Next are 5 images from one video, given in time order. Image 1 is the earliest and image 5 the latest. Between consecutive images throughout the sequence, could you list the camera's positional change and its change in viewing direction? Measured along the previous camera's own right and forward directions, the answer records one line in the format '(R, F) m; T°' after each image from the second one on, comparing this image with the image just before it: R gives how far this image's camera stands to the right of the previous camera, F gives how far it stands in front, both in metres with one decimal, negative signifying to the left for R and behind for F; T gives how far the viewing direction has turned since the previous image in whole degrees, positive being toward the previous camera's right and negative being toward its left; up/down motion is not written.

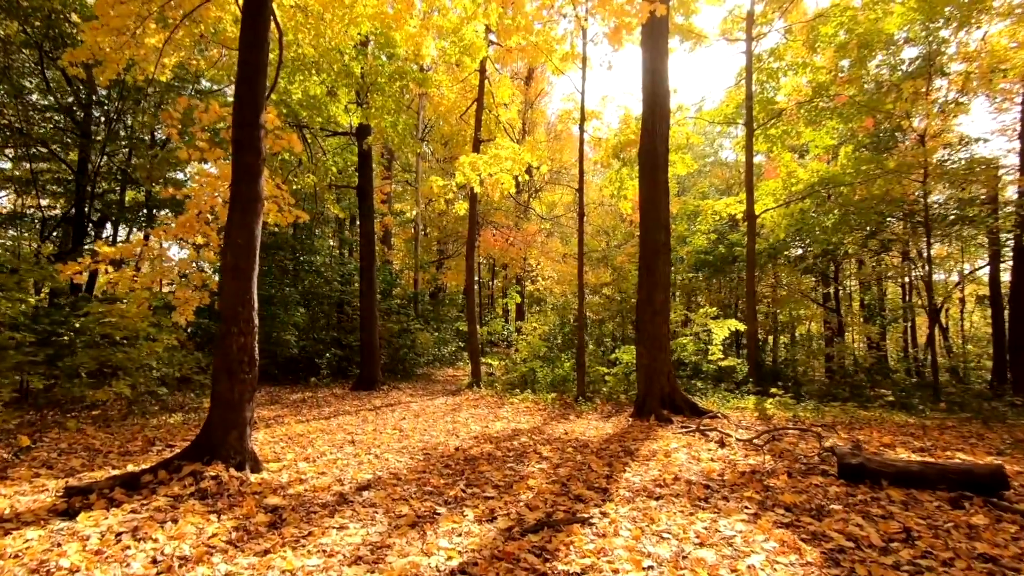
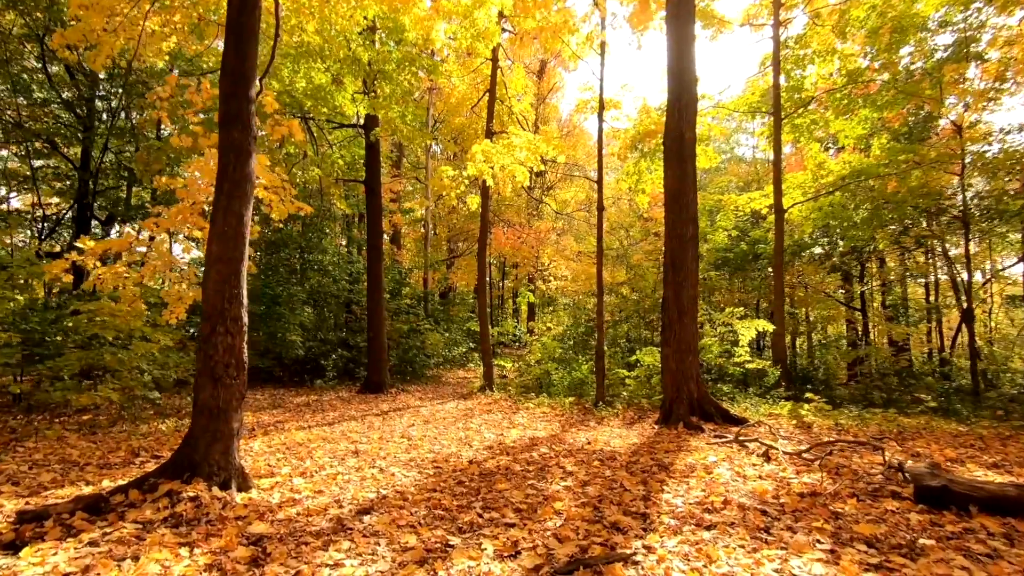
(-0.1, +0.5) m; -1°
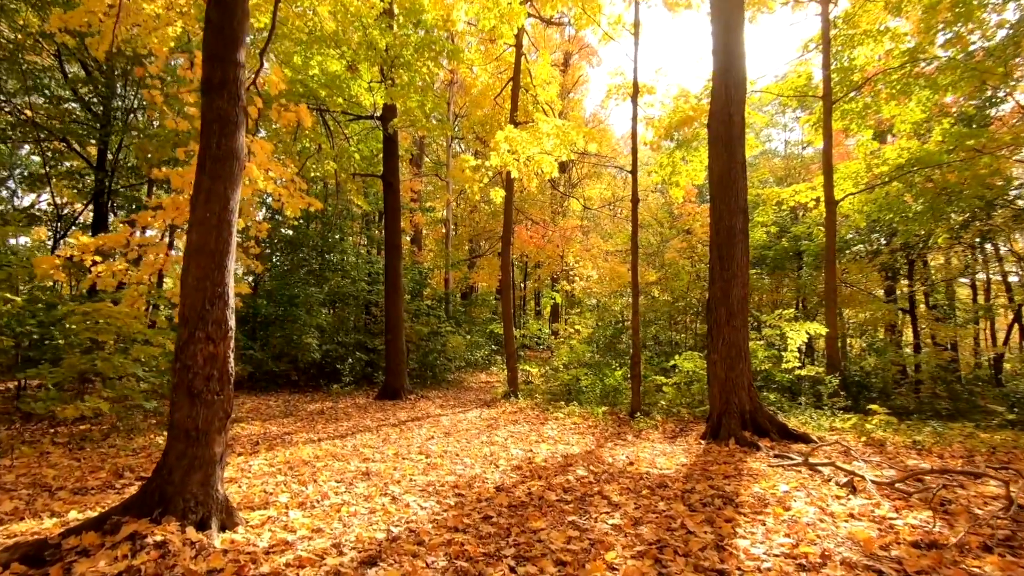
(-0.1, +0.7) m; -3°
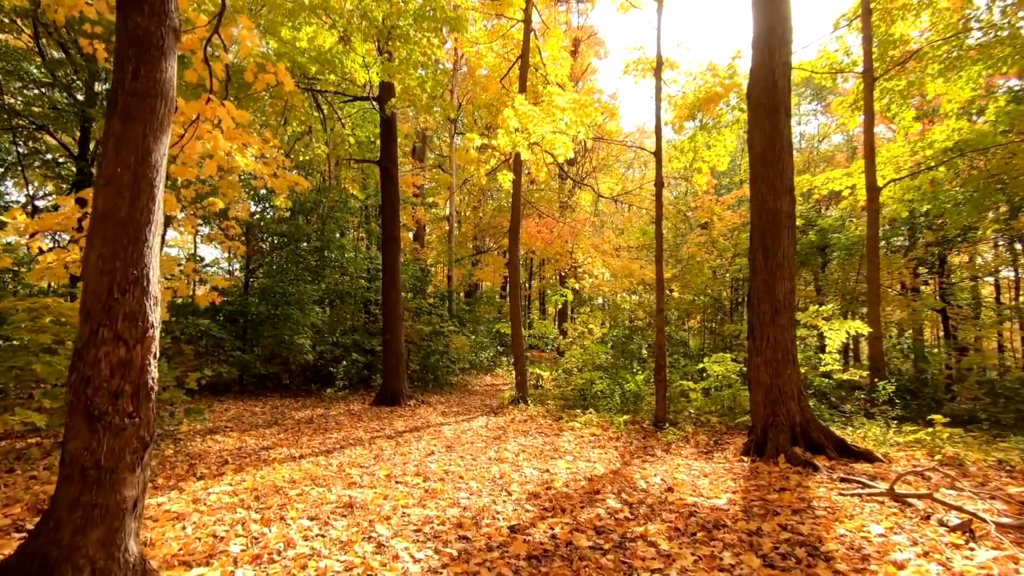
(-0.1, +0.9) m; 0°
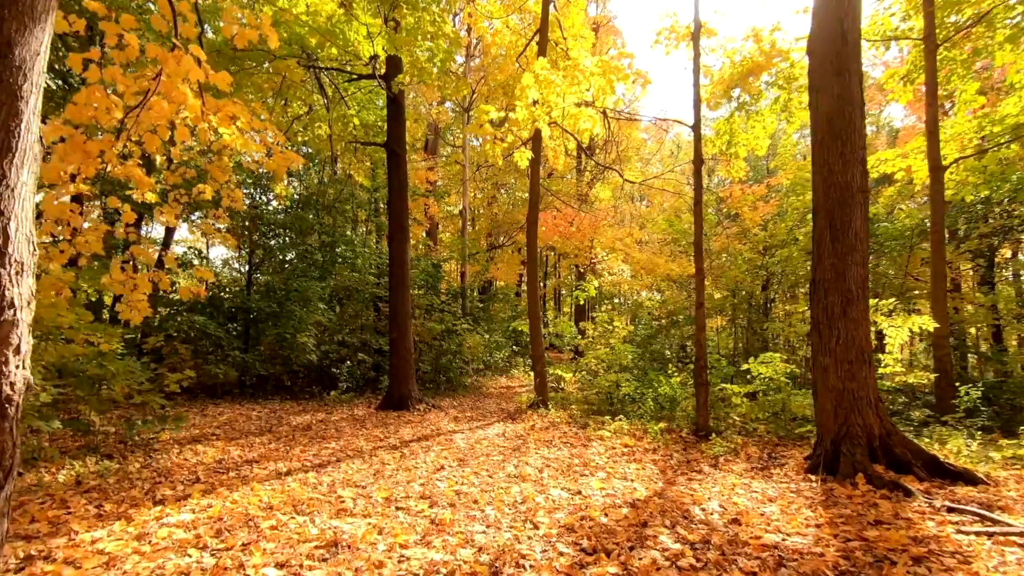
(-0.1, +0.8) m; -2°
